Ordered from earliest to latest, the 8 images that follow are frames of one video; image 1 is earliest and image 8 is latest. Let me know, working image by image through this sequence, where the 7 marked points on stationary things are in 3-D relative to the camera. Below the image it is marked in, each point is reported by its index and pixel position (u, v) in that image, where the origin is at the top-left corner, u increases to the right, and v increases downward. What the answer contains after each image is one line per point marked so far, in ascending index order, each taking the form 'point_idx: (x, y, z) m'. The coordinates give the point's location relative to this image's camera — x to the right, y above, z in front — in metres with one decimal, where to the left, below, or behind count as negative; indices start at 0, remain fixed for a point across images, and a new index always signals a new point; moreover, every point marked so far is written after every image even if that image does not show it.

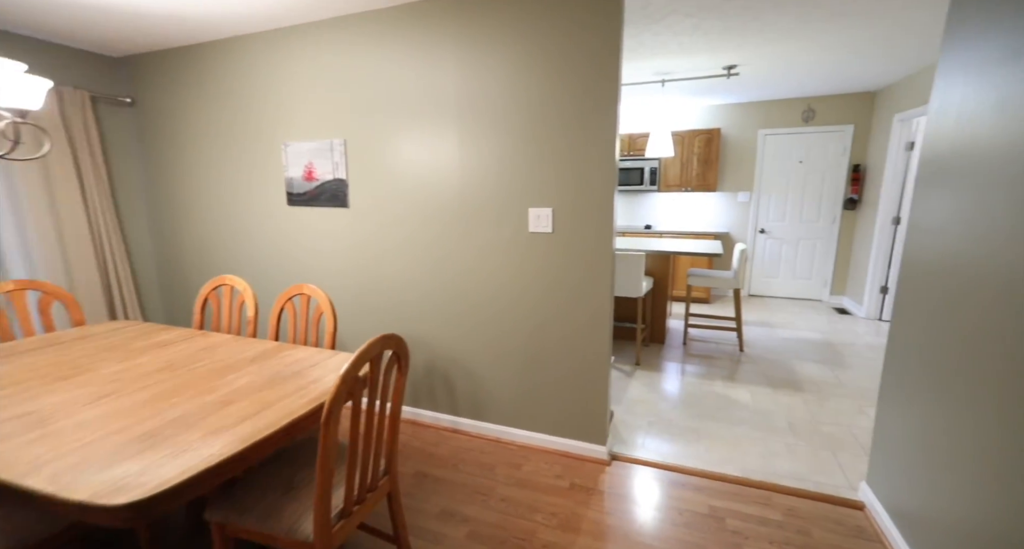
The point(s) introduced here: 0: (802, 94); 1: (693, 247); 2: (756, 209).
0: (+3.2, +2.0, +4.6) m
1: (+1.5, +0.2, +3.5) m
2: (+2.9, +0.8, +5.1) m
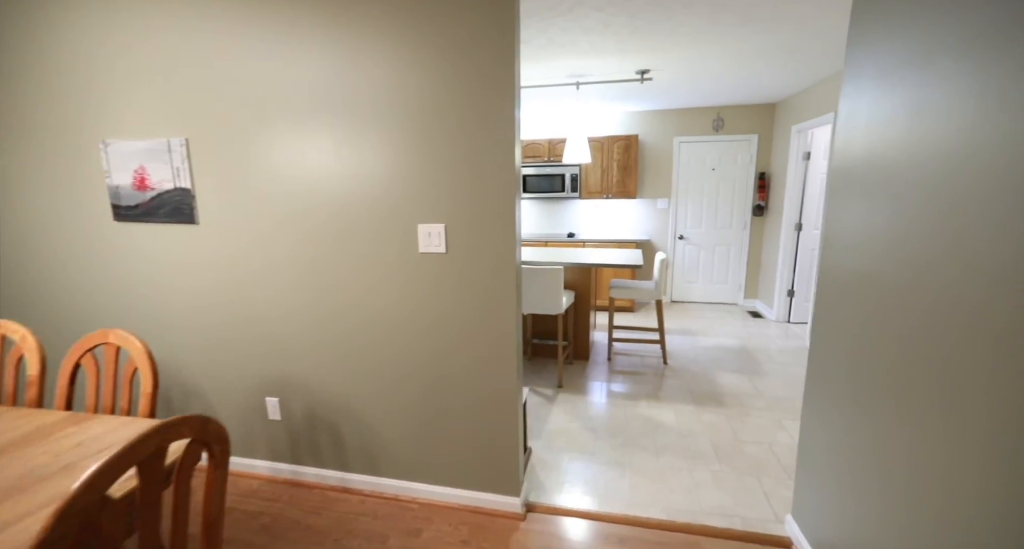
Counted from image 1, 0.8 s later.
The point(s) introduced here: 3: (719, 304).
0: (+2.2, +1.9, +4.8) m
1: (+0.8, +0.1, +3.4) m
2: (+2.0, +0.7, +5.2) m
3: (+2.5, -0.4, +5.2) m
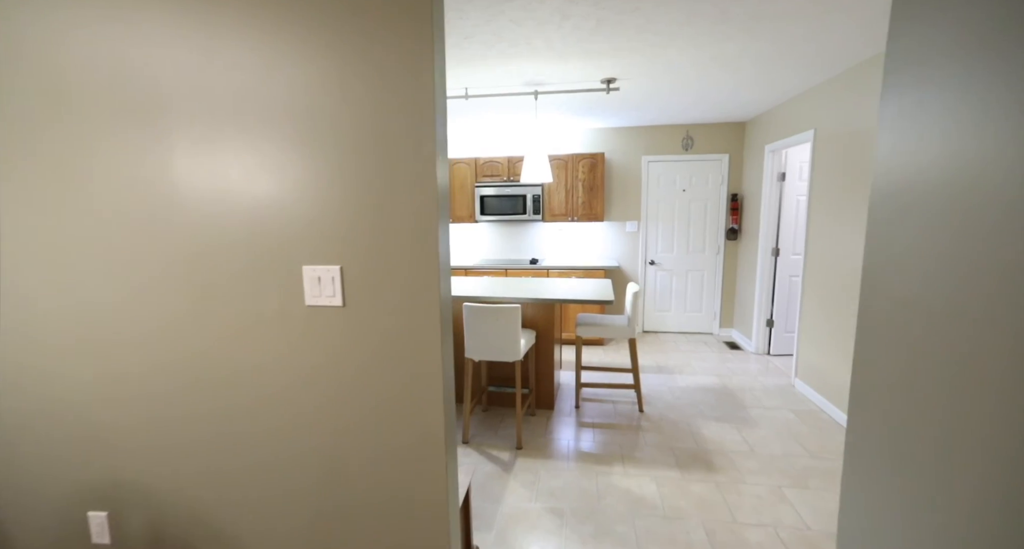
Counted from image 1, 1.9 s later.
0: (+1.8, +1.6, +4.5) m
1: (+0.5, -0.2, +2.9) m
2: (+1.5, +0.4, +4.9) m
3: (+2.1, -0.7, +4.9) m
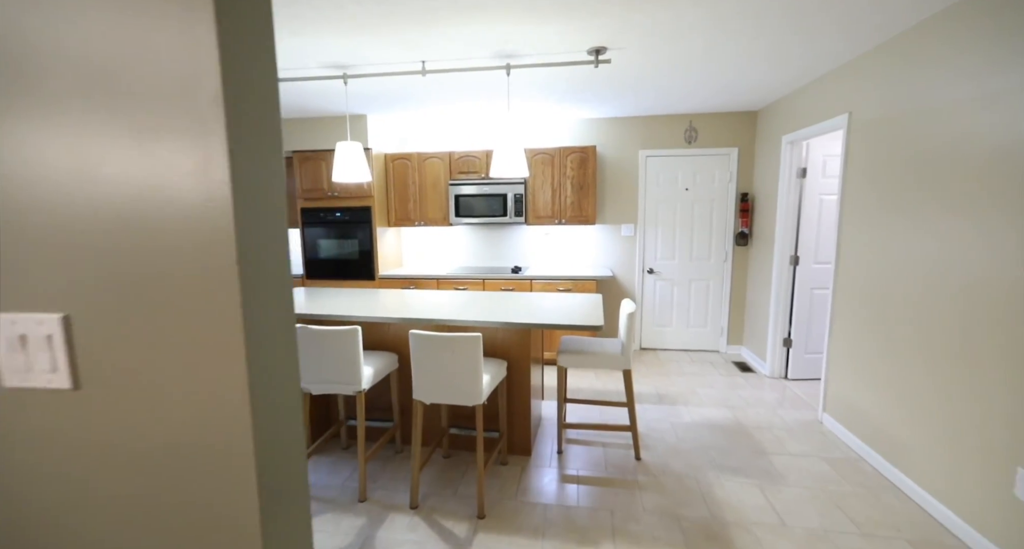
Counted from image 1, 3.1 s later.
0: (+1.6, +1.5, +3.9) m
1: (+0.3, -0.2, +2.4) m
2: (+1.3, +0.3, +4.3) m
3: (+1.9, -0.8, +4.3) m
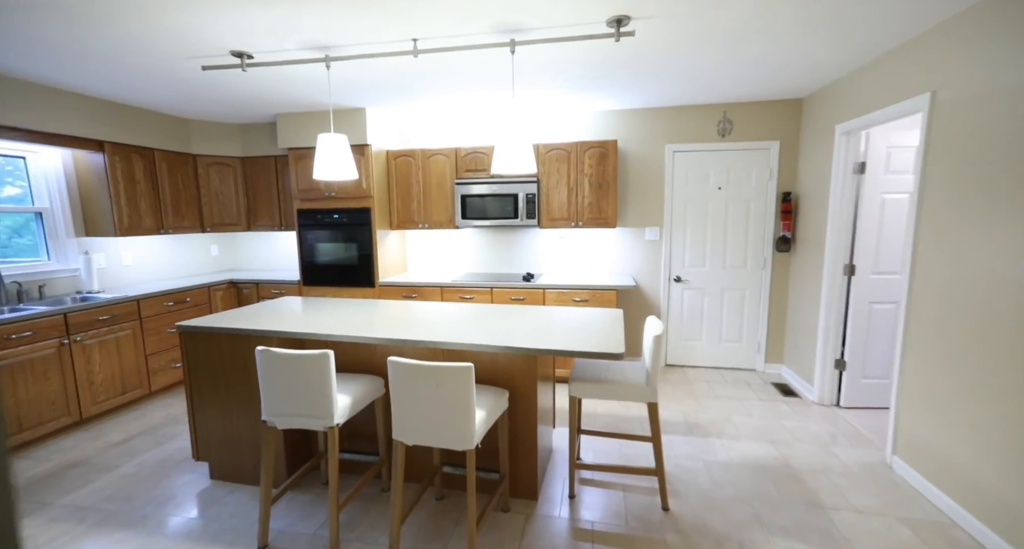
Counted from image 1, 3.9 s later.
0: (+1.7, +1.4, +3.5) m
1: (+0.3, -0.3, +2.0) m
2: (+1.4, +0.2, +3.9) m
3: (+2.0, -0.9, +3.8) m
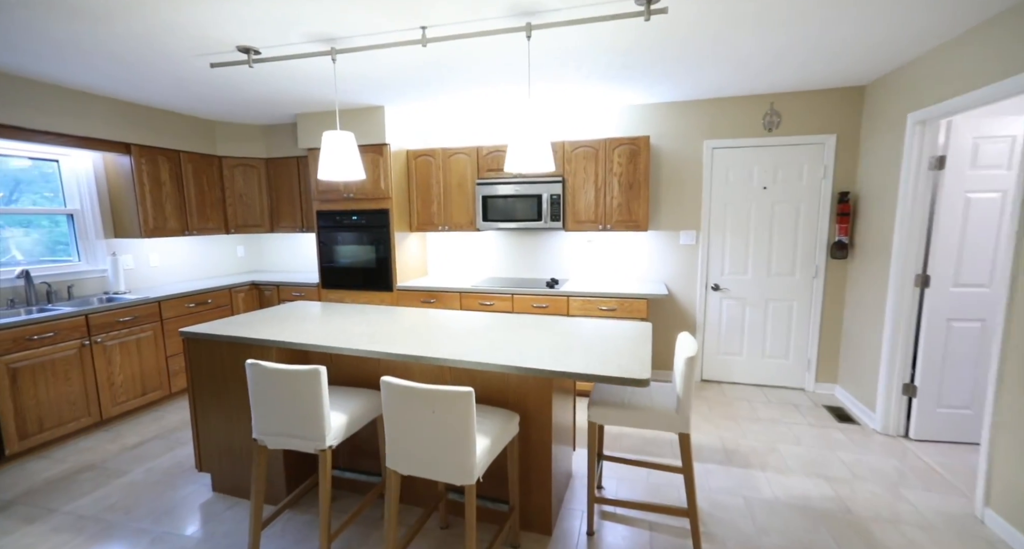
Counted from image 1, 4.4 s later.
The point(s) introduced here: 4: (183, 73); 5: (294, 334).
0: (+1.9, +1.4, +3.2) m
1: (+0.3, -0.4, +1.7) m
2: (+1.6, +0.2, +3.5) m
3: (+2.1, -0.9, +3.5) m
4: (-2.0, +1.2, +2.6) m
5: (-1.1, -0.3, +2.2) m
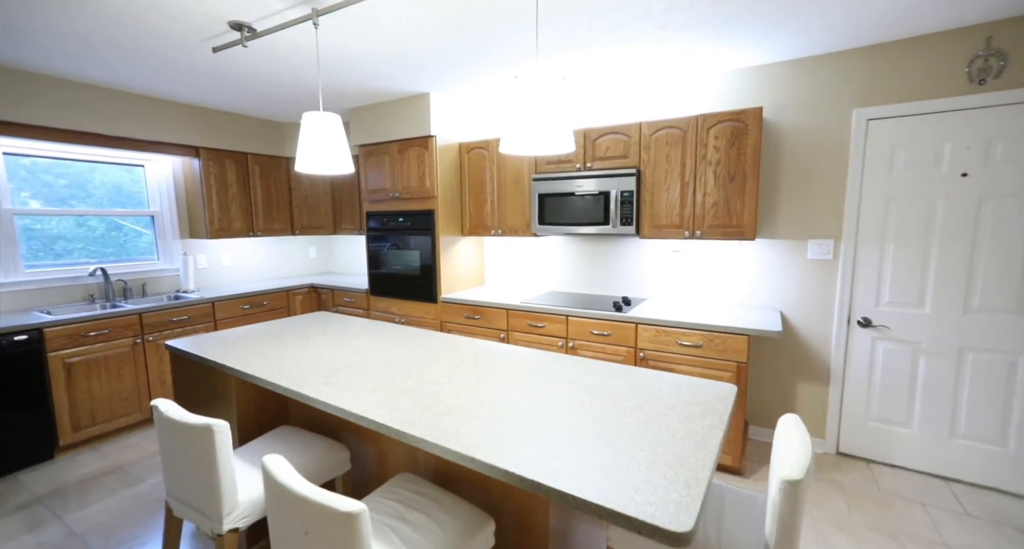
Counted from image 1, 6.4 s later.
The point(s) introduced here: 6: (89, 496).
0: (+2.1, +1.2, +2.0) m
1: (+0.2, -0.5, +1.0) m
2: (+1.9, 0.0, +2.4) m
3: (+2.4, -1.1, +2.2) m
4: (-1.7, +1.2, +2.4) m
5: (-1.1, -0.4, +1.8) m
6: (-2.4, -1.2, +2.4) m
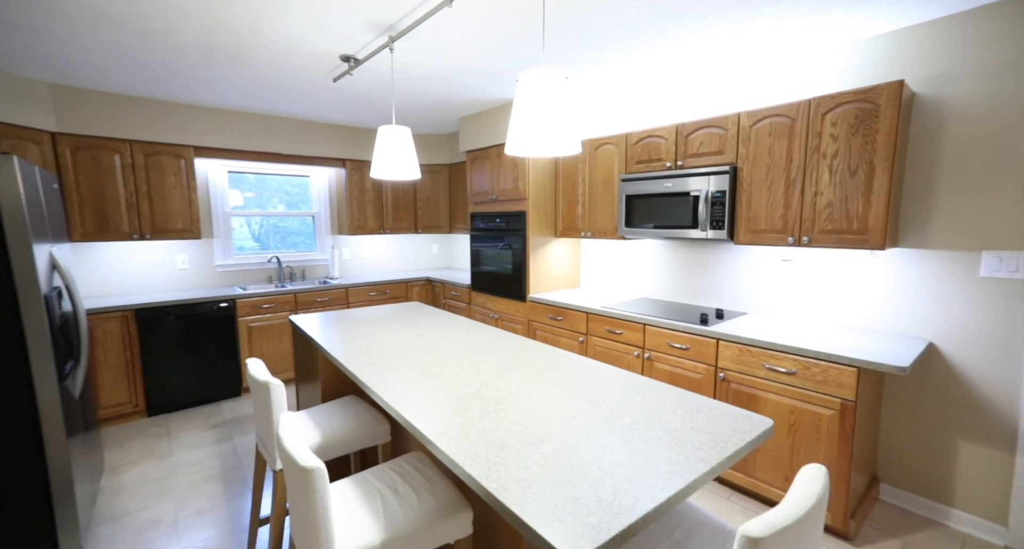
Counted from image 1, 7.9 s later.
0: (+2.3, +1.1, +1.3) m
1: (+0.1, -0.5, +1.0) m
2: (+2.2, -0.1, +1.7) m
3: (+2.5, -1.2, +1.4) m
4: (-1.2, +1.3, +2.9) m
5: (-0.9, -0.3, +2.2) m
6: (-2.0, -1.1, +3.2) m
